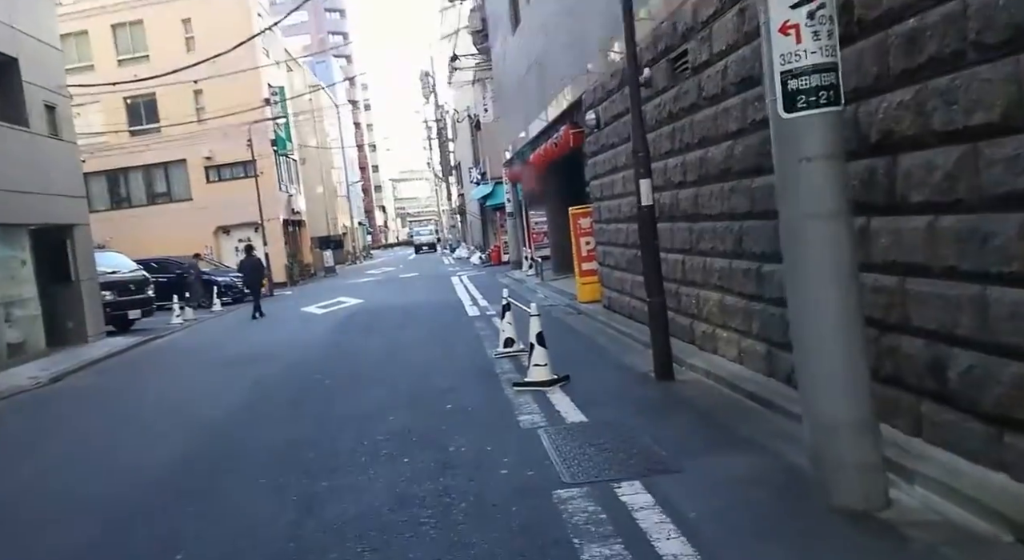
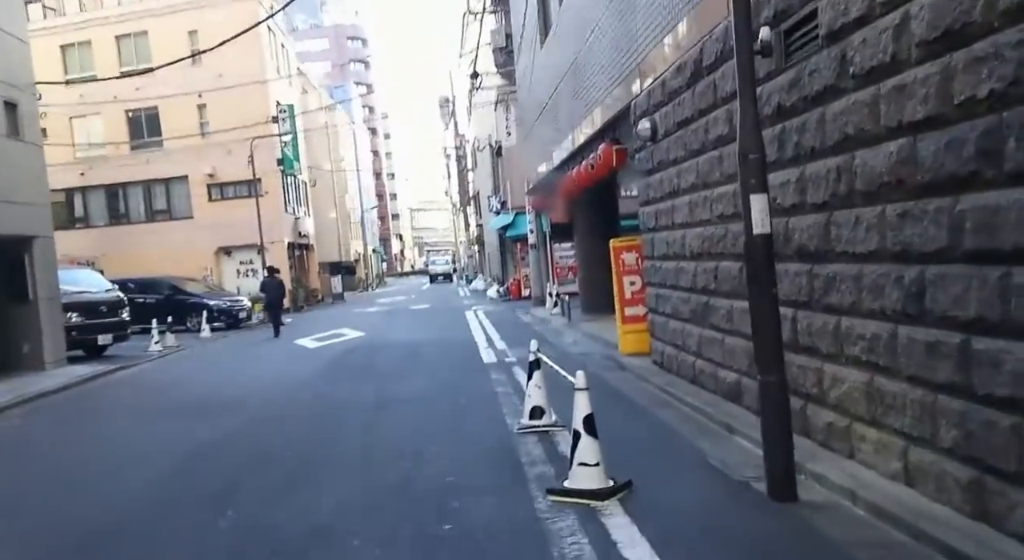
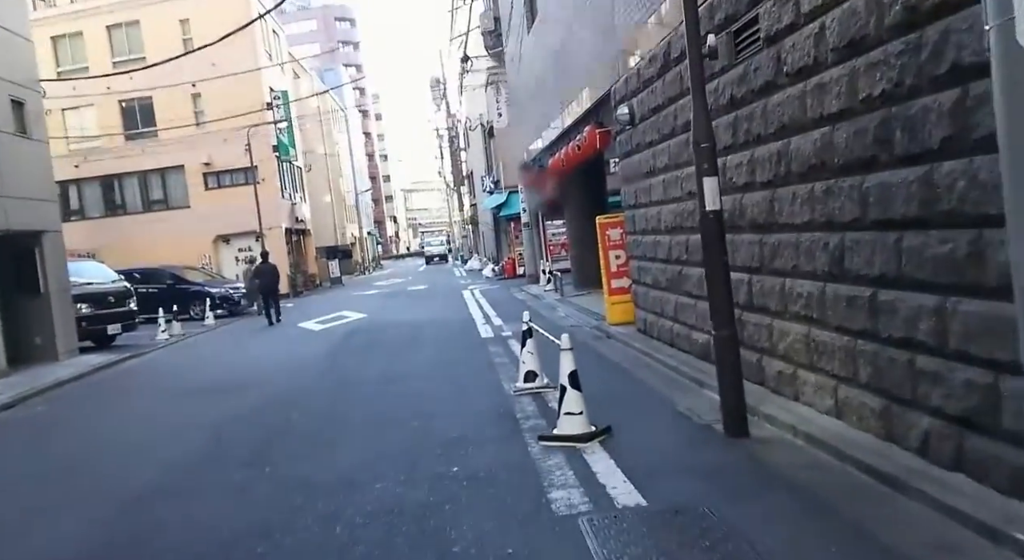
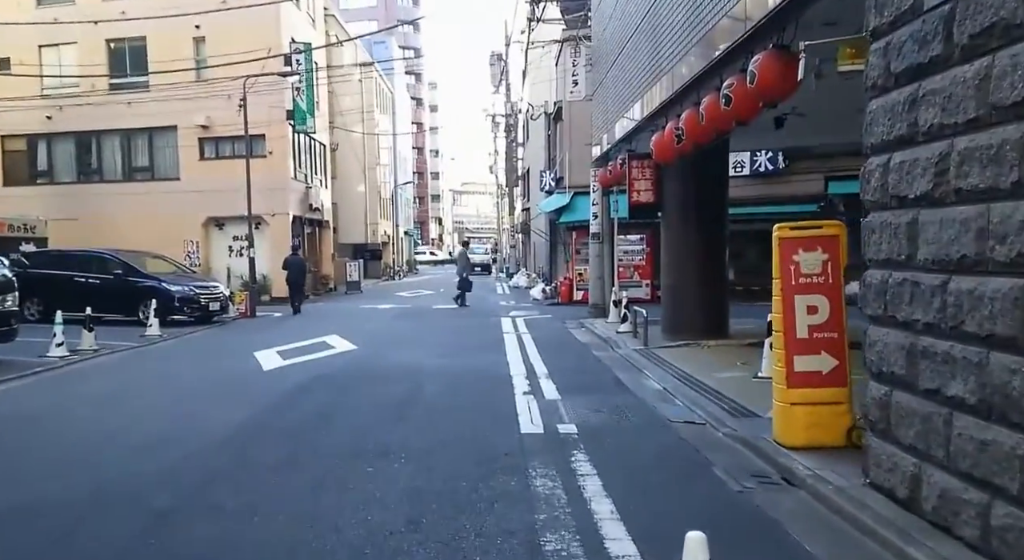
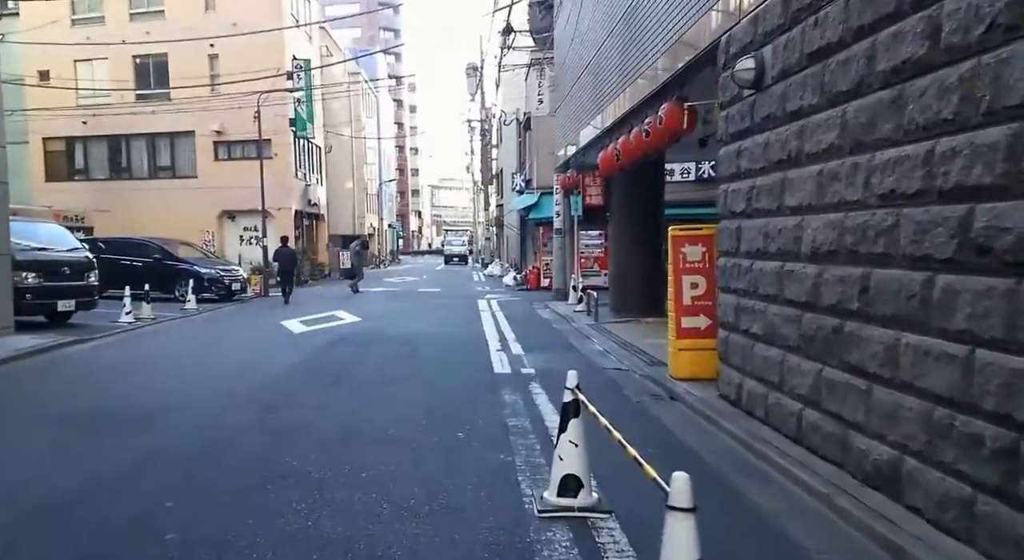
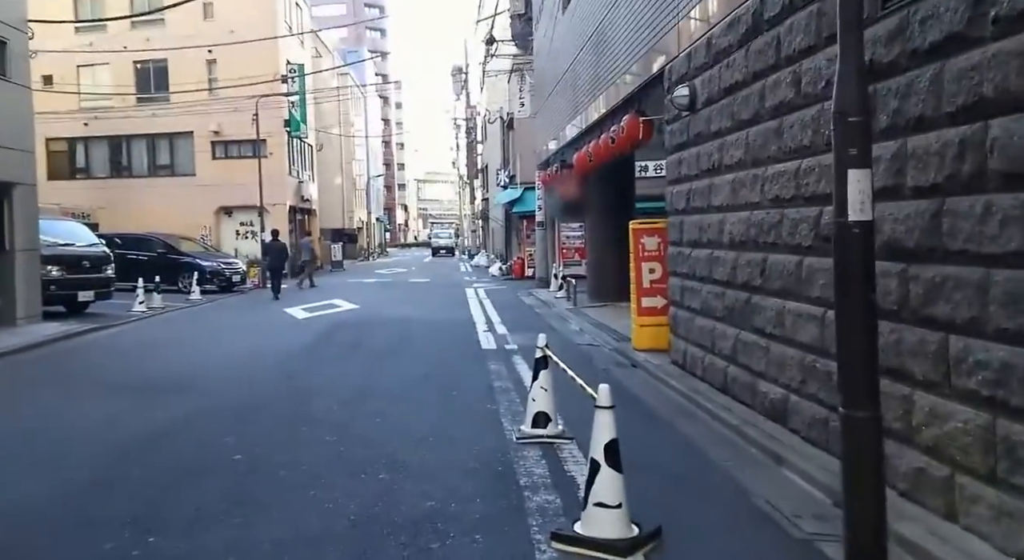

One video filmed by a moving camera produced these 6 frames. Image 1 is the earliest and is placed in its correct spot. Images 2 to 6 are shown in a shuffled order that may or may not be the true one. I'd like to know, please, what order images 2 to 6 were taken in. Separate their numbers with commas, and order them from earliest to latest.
3, 2, 6, 5, 4
